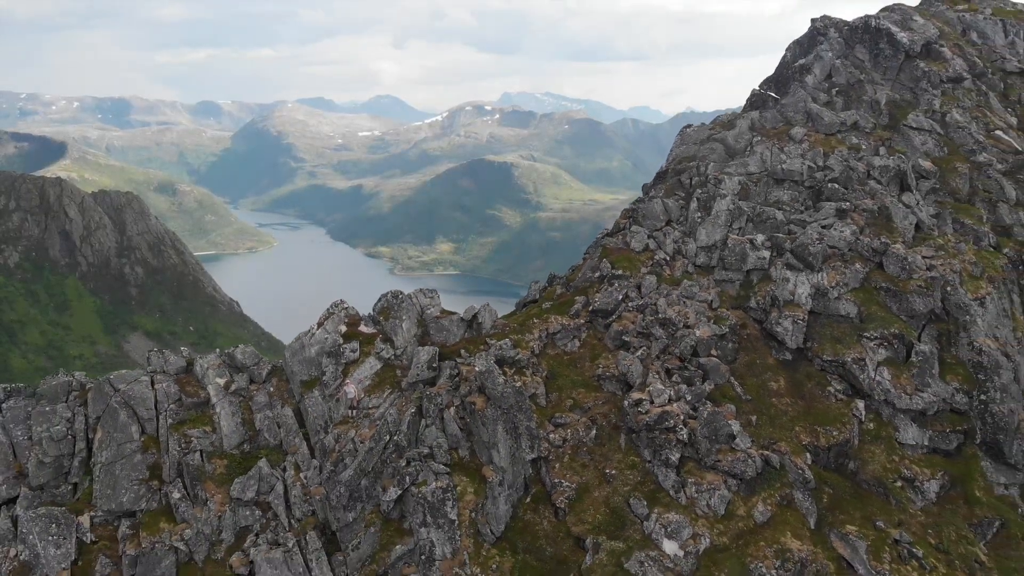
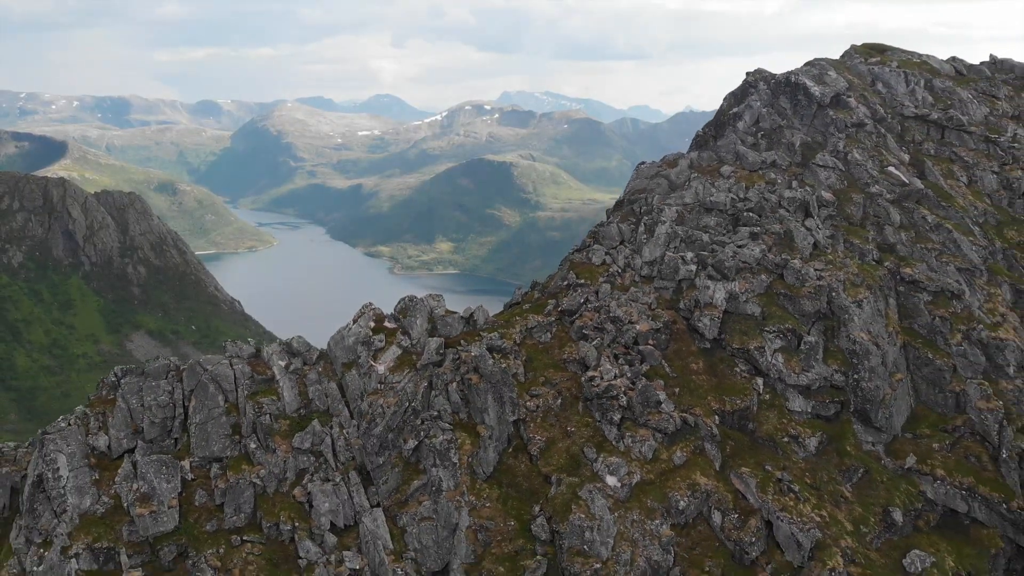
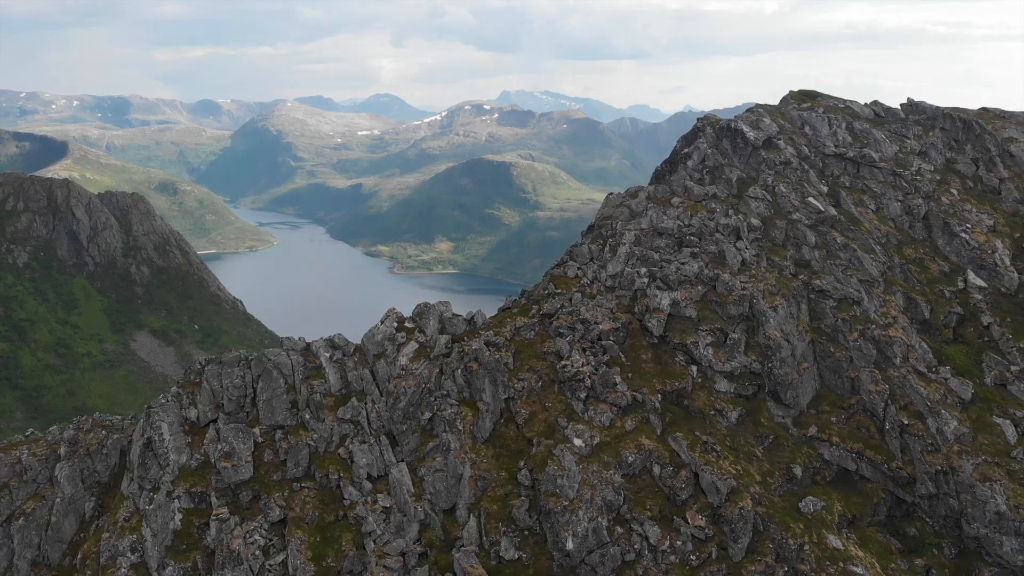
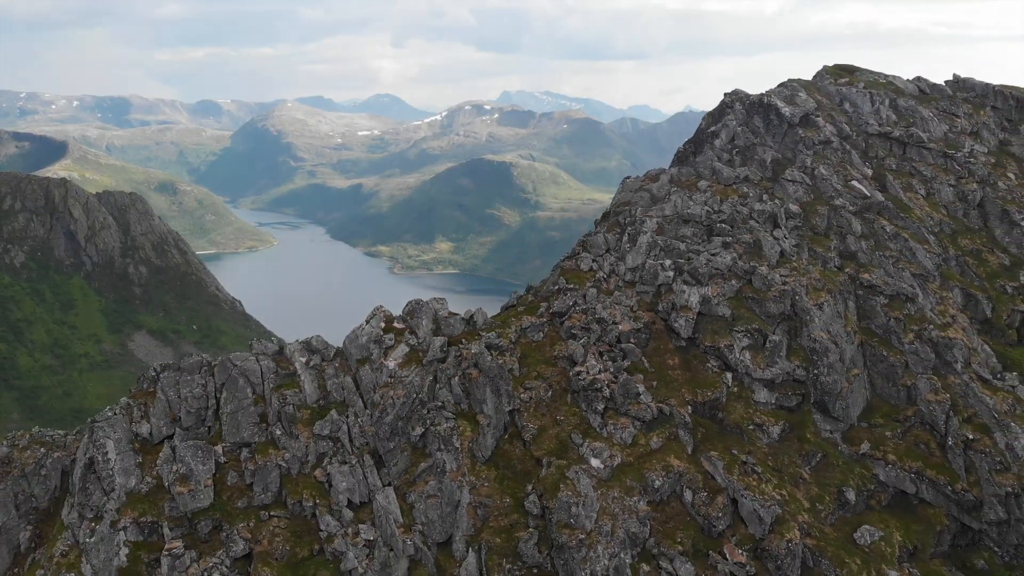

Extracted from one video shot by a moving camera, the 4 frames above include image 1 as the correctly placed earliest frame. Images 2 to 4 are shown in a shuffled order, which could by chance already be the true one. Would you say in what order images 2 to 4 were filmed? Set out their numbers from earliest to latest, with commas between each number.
2, 4, 3
